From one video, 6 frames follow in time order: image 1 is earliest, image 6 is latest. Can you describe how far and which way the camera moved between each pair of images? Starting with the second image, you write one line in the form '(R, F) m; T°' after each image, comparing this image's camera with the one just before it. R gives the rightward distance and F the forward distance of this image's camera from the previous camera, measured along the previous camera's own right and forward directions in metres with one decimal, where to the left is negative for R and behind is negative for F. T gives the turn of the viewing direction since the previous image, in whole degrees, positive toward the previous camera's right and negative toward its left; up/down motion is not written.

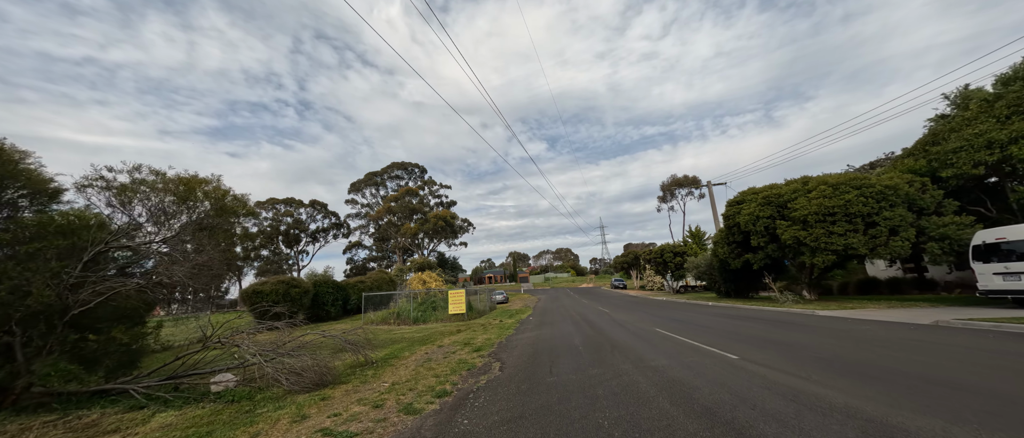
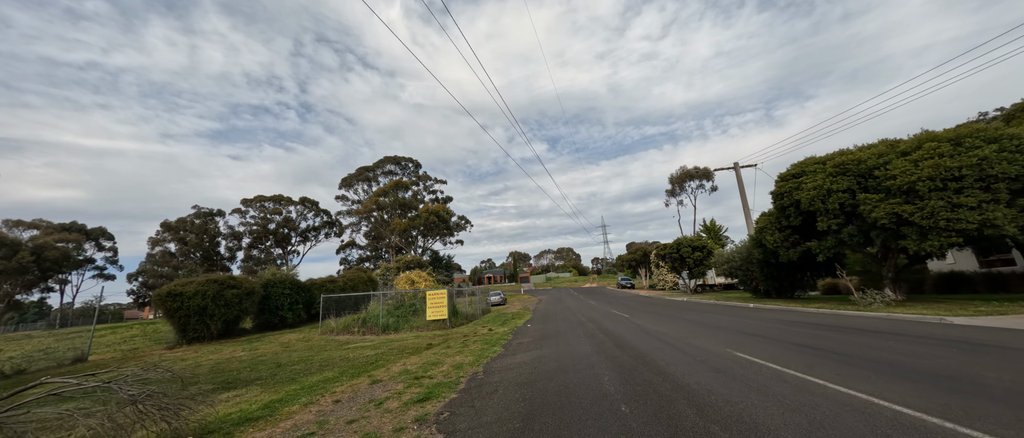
(+0.4, +4.2) m; 0°
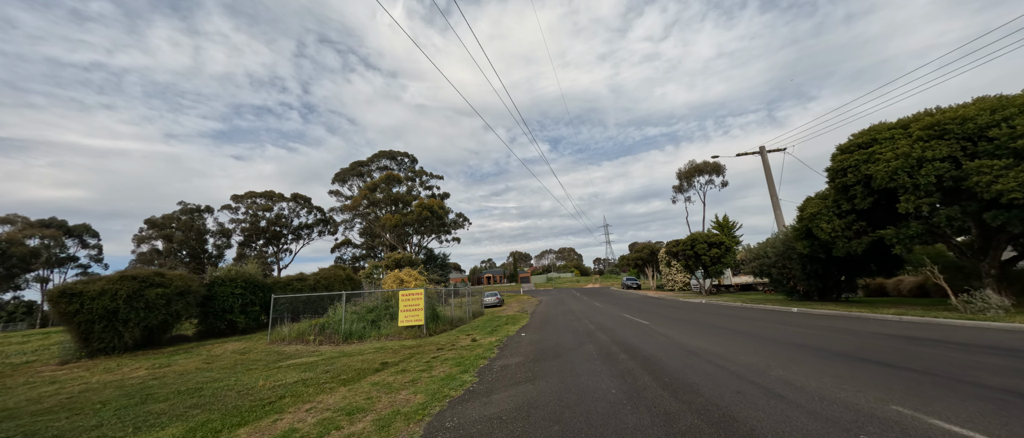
(+0.4, +3.2) m; 0°
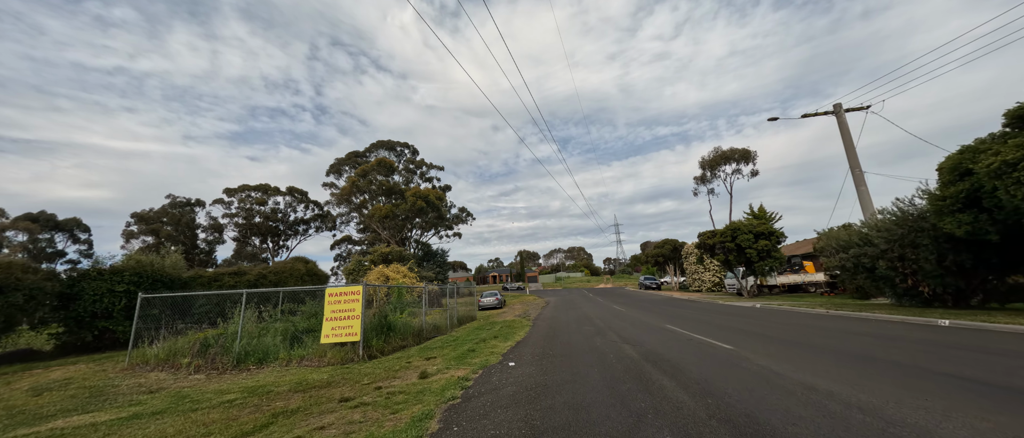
(+0.6, +5.1) m; -2°
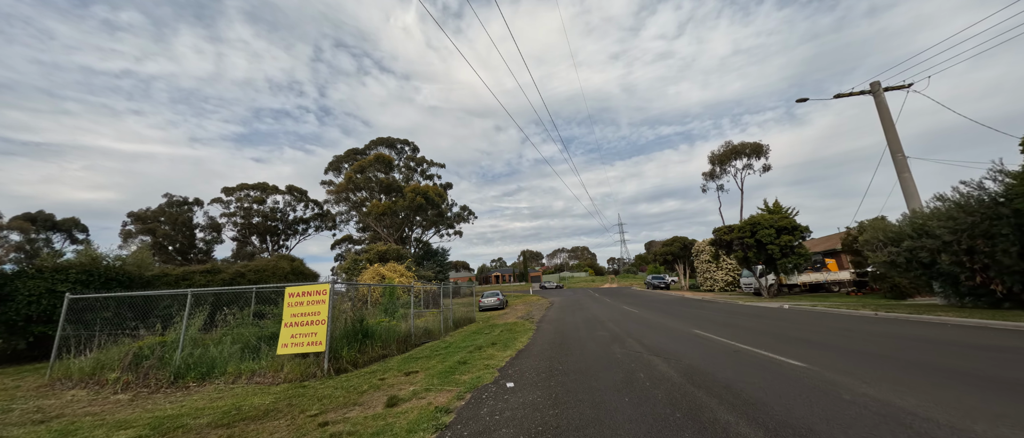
(+0.1, +1.7) m; -1°
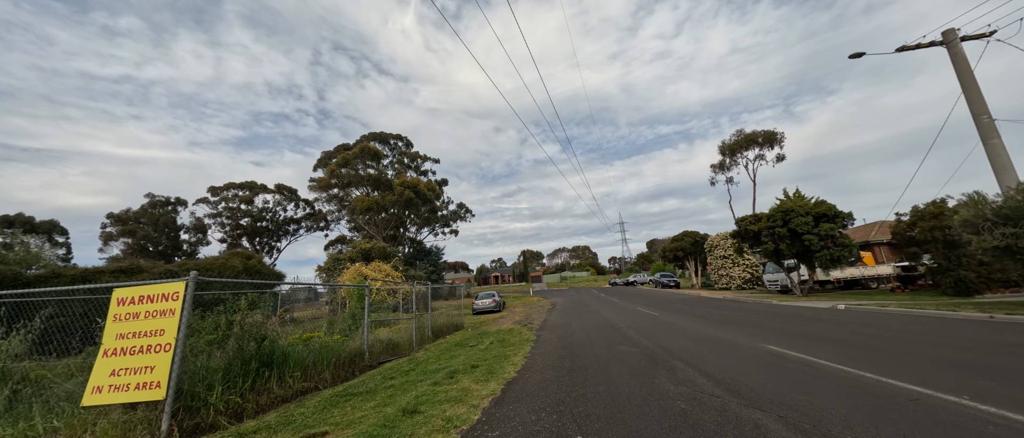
(+0.3, +3.0) m; 0°
